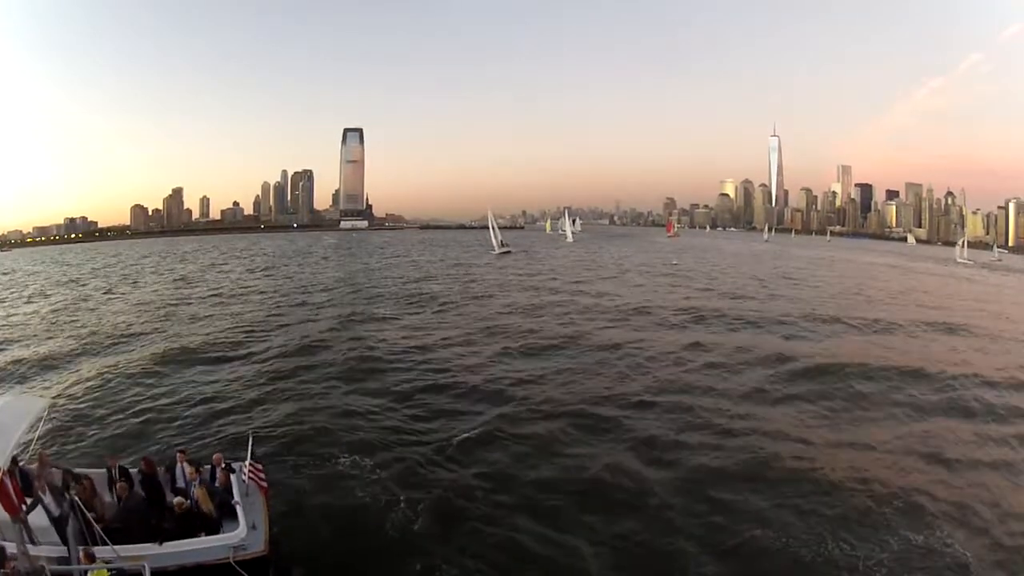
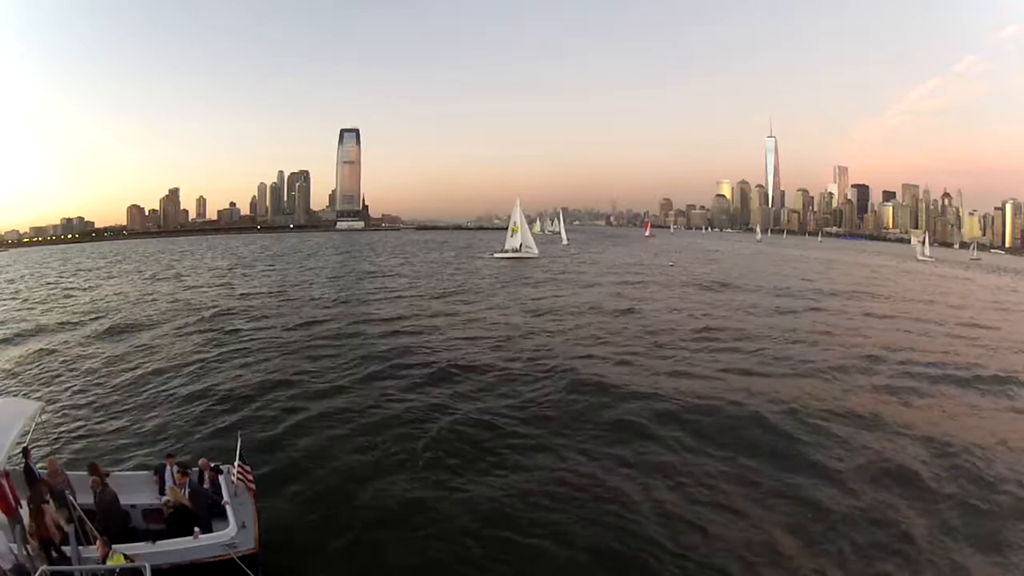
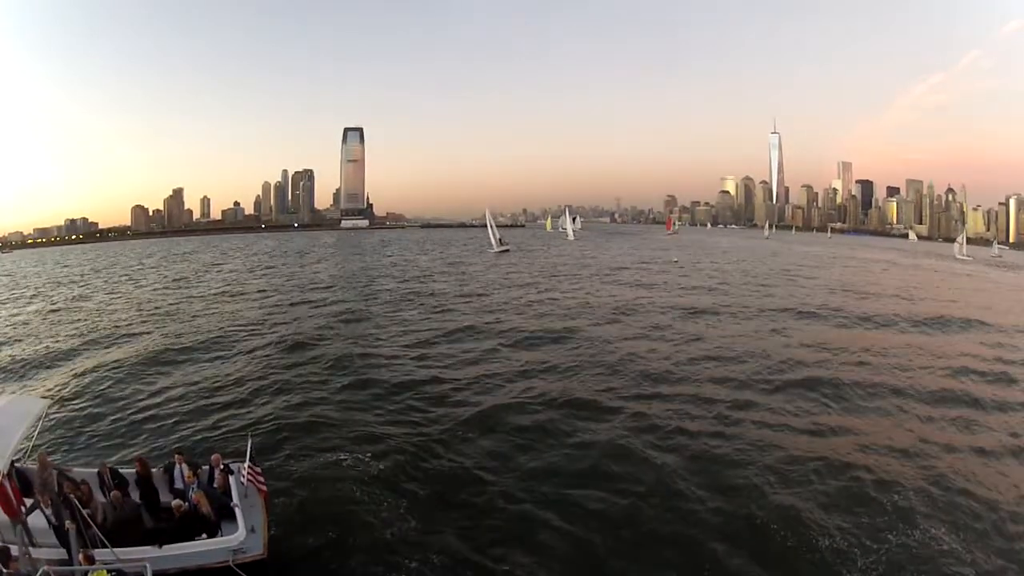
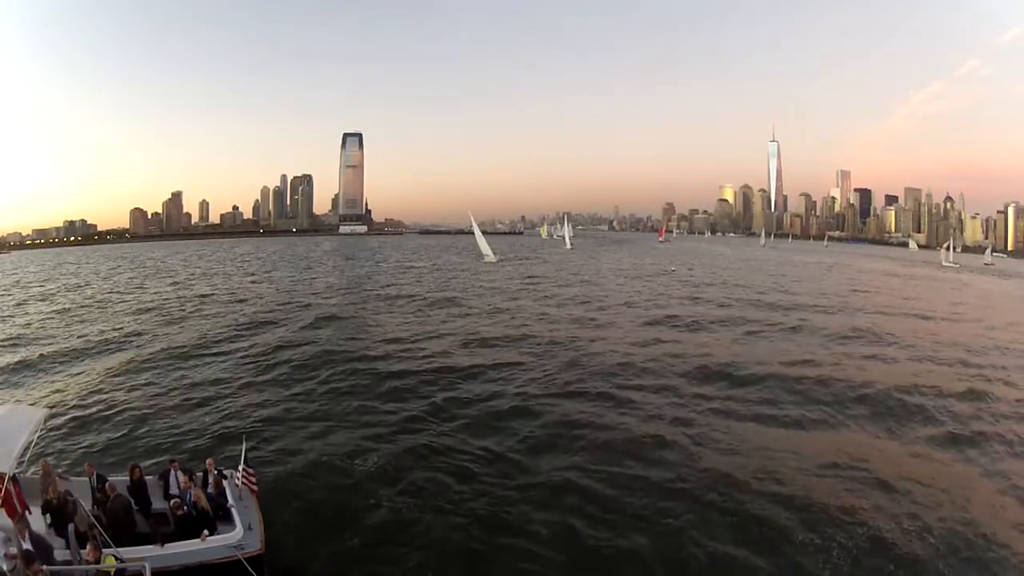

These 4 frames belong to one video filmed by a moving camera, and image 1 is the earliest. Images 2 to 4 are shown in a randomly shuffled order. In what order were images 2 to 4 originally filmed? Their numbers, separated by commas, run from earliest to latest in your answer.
3, 4, 2
